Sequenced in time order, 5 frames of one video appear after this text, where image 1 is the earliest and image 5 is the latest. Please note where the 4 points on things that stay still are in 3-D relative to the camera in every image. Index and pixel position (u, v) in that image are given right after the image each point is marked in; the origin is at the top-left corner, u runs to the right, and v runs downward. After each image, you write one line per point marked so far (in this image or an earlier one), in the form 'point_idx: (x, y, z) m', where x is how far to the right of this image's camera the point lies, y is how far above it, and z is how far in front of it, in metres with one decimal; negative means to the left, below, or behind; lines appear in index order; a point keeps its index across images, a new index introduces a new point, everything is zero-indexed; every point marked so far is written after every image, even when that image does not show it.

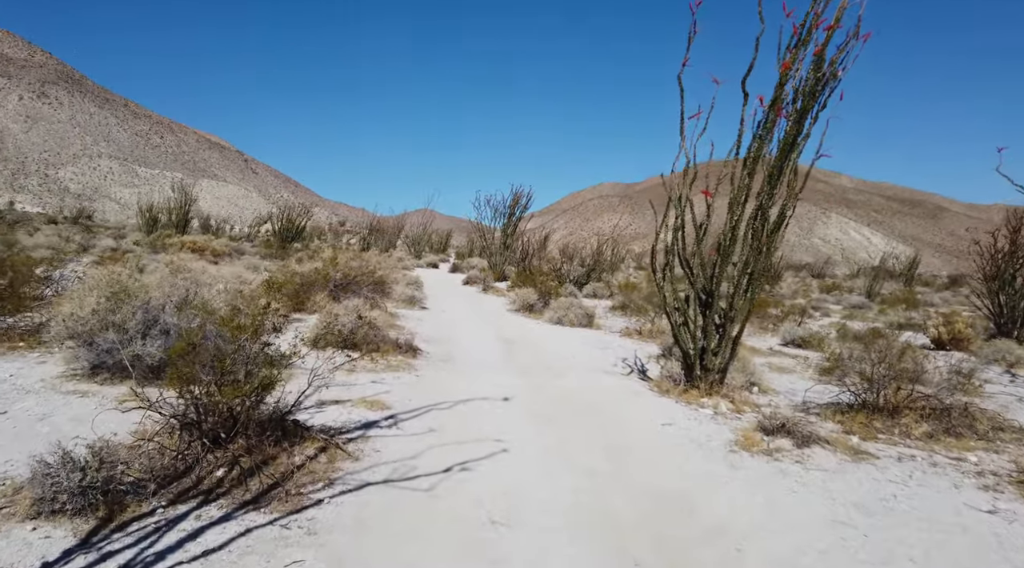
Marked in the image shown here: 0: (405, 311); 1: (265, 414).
0: (-2.6, -0.6, +17.4) m
1: (-1.9, -1.0, +5.7) m
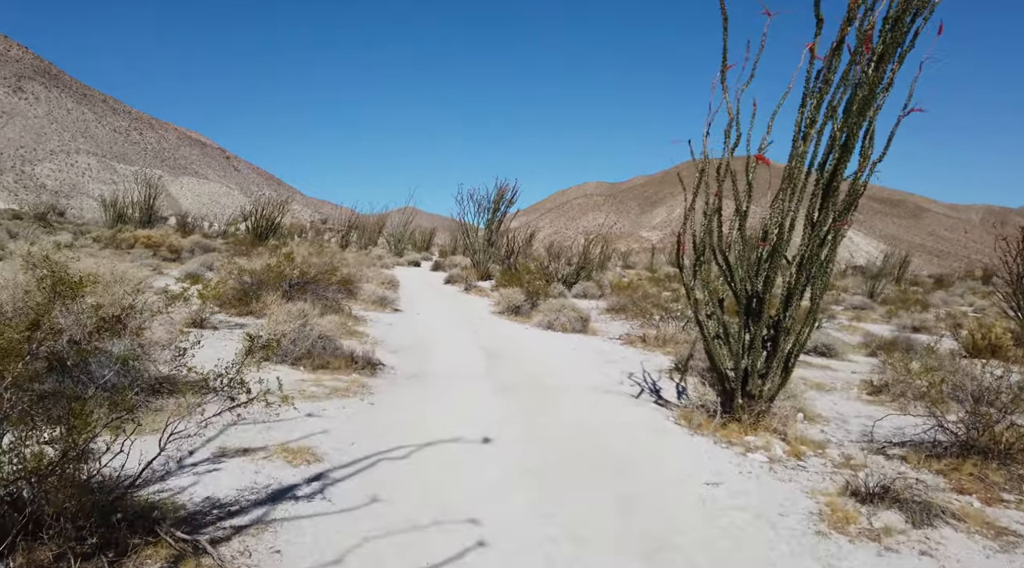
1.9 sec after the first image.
0: (-2.9, -0.6, +15.3) m
1: (-2.0, -1.0, +3.6) m
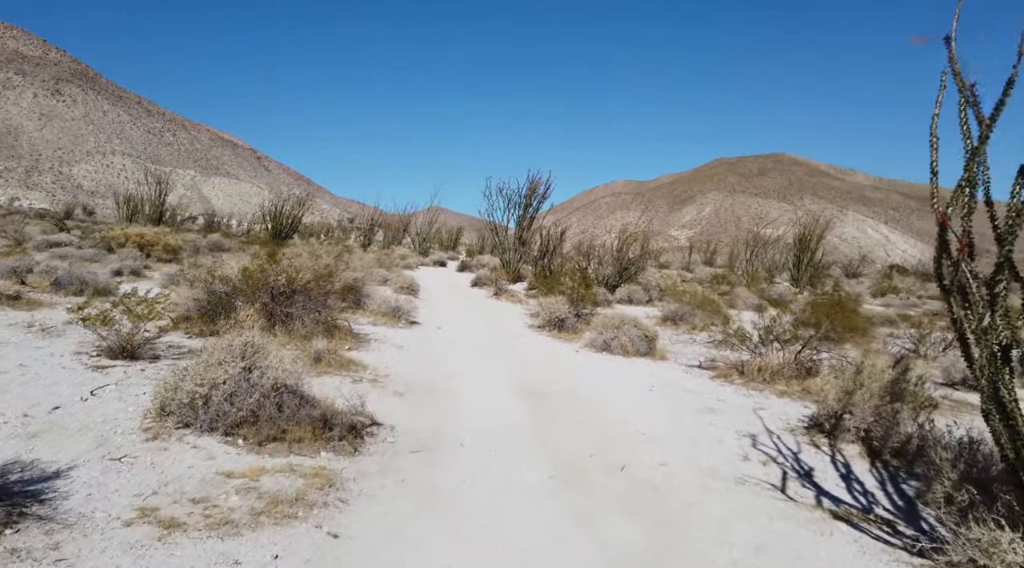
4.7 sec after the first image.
0: (-2.2, -0.8, +12.1) m
1: (-1.7, -1.2, +0.3) m
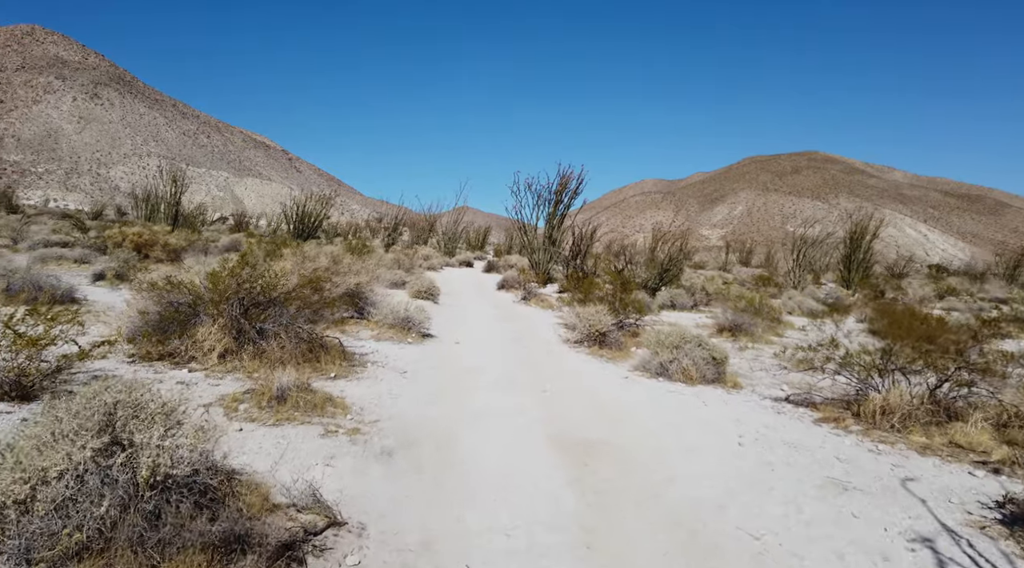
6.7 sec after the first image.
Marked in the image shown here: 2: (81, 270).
0: (-1.8, -0.9, +9.8) m
1: (-1.8, -1.3, -1.9) m
2: (-9.0, +0.3, +15.4) m
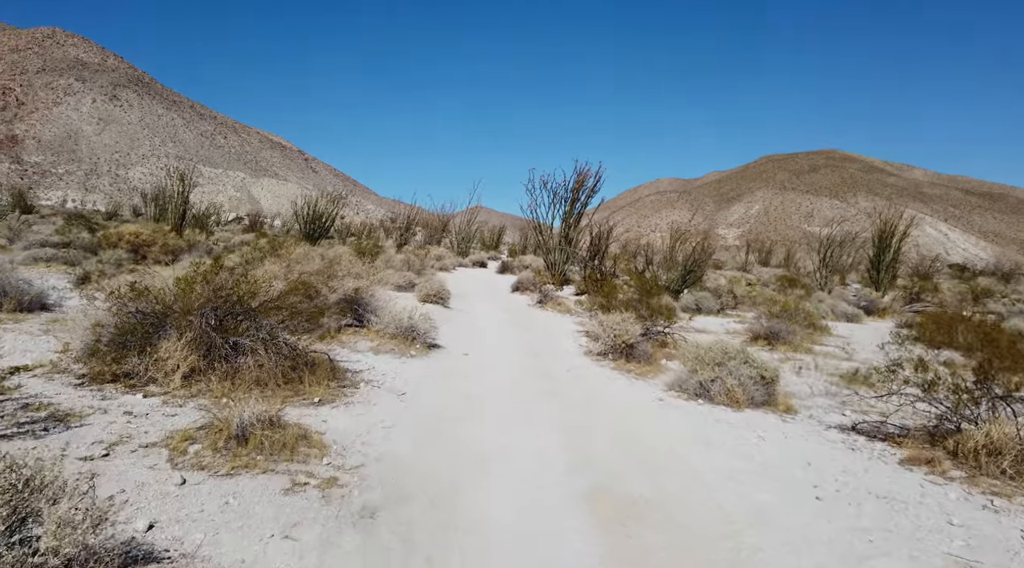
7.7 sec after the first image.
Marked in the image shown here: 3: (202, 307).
0: (-1.6, -0.9, +8.6) m
1: (-1.8, -1.4, -3.1) m
2: (-8.7, +0.2, +14.4) m
3: (-2.9, -0.2, +7.1) m
